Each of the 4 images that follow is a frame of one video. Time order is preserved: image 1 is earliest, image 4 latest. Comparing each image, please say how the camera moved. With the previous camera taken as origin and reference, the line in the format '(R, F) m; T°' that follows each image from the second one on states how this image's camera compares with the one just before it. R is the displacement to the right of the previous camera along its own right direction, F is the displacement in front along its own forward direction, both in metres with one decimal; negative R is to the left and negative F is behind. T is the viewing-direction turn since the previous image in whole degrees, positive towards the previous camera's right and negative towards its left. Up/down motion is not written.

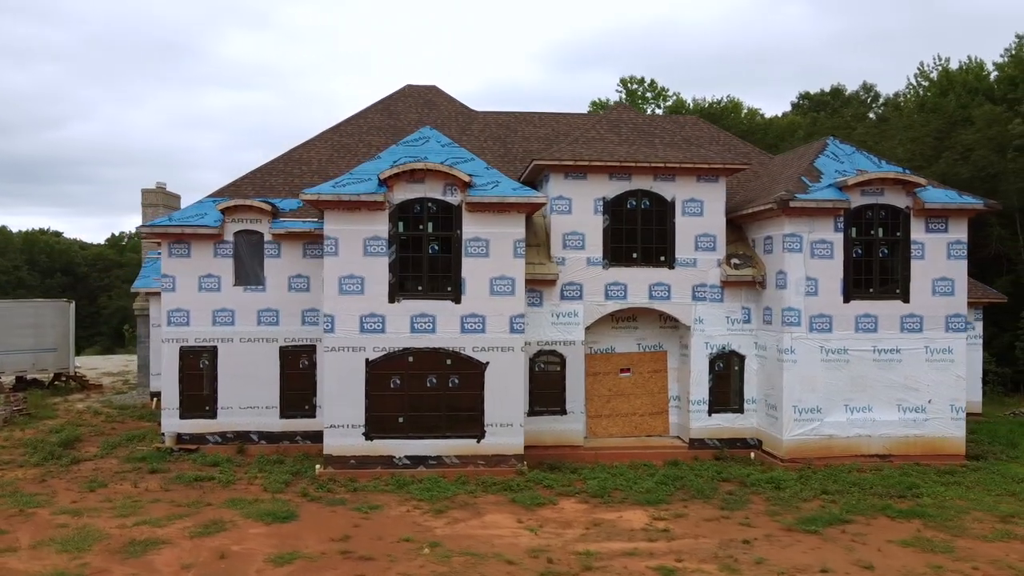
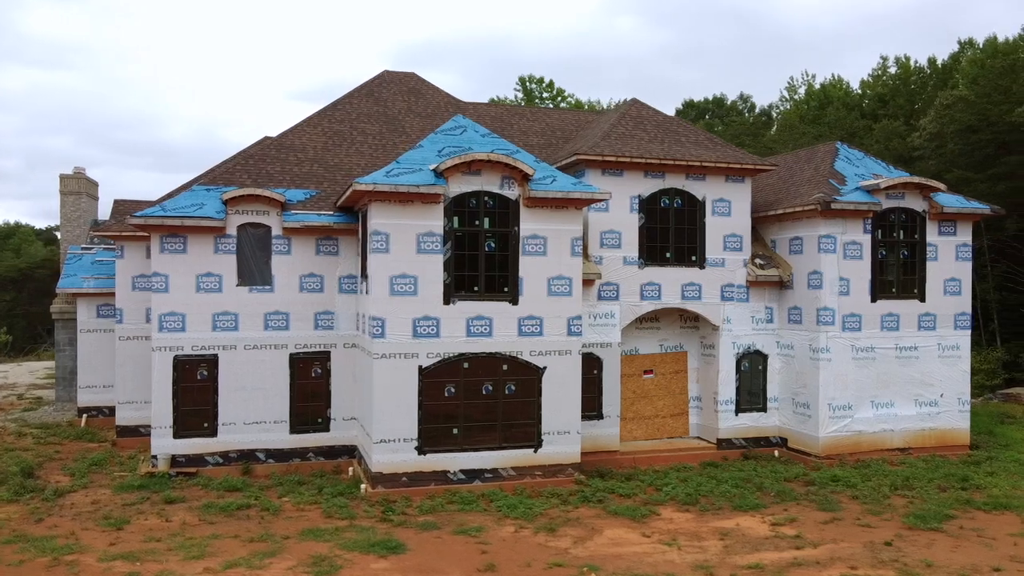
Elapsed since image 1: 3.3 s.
(-3.9, +1.3) m; +11°
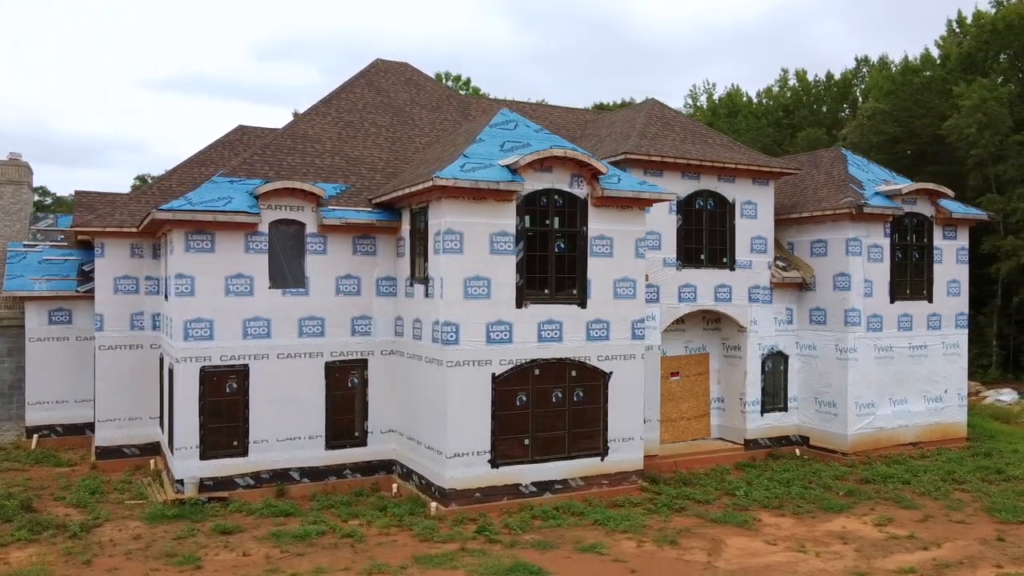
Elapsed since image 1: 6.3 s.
(-3.4, +0.9) m; +9°
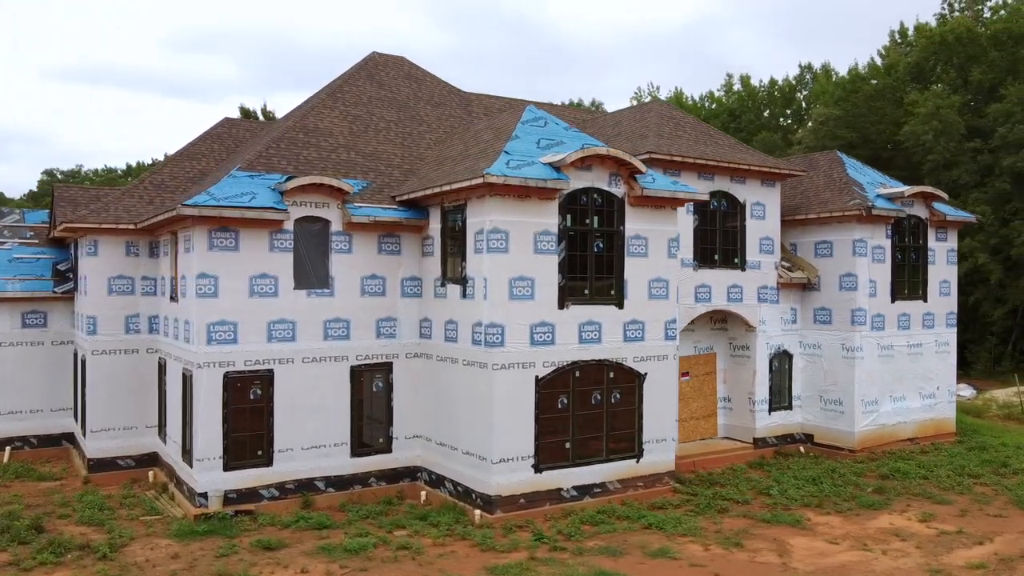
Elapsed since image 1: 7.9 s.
(-1.9, +0.4) m; +5°
